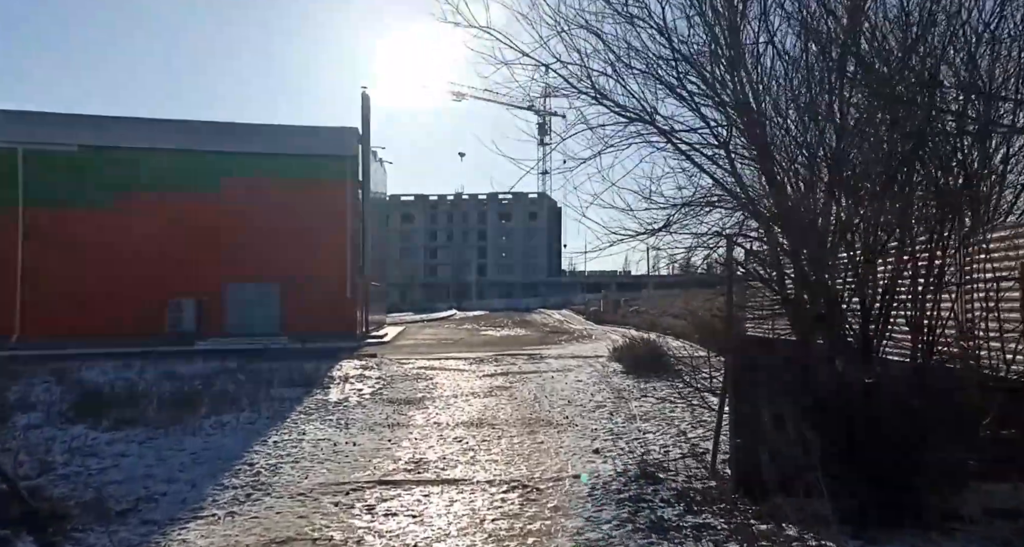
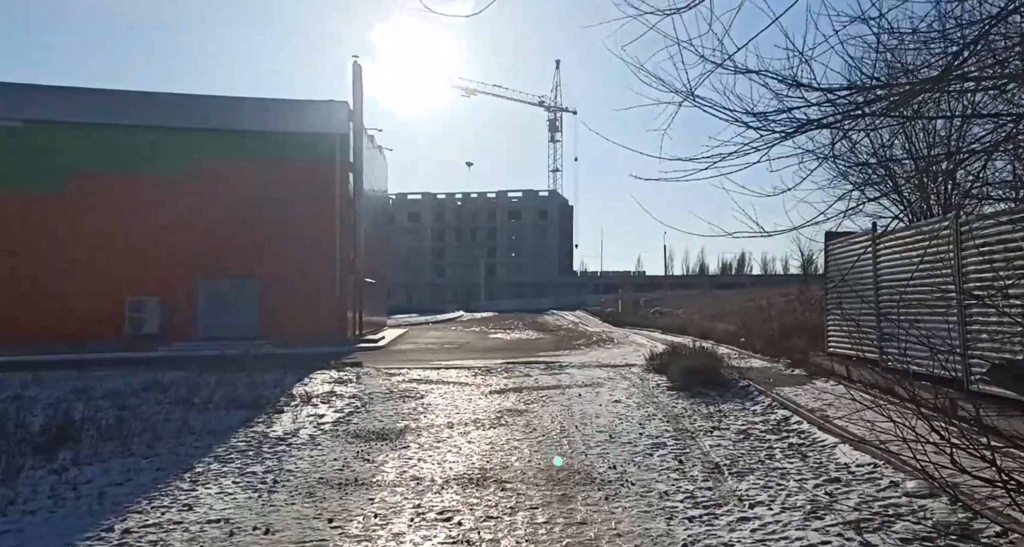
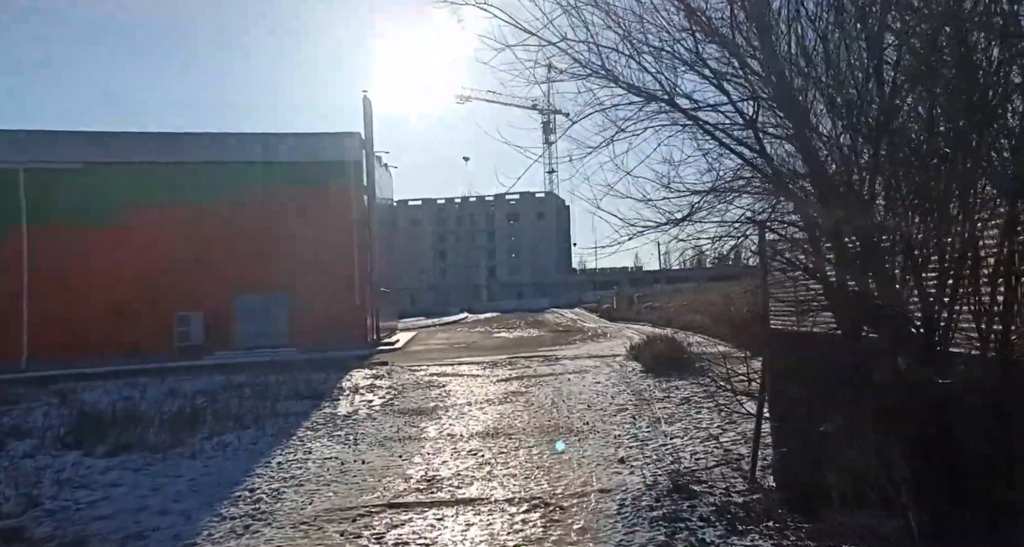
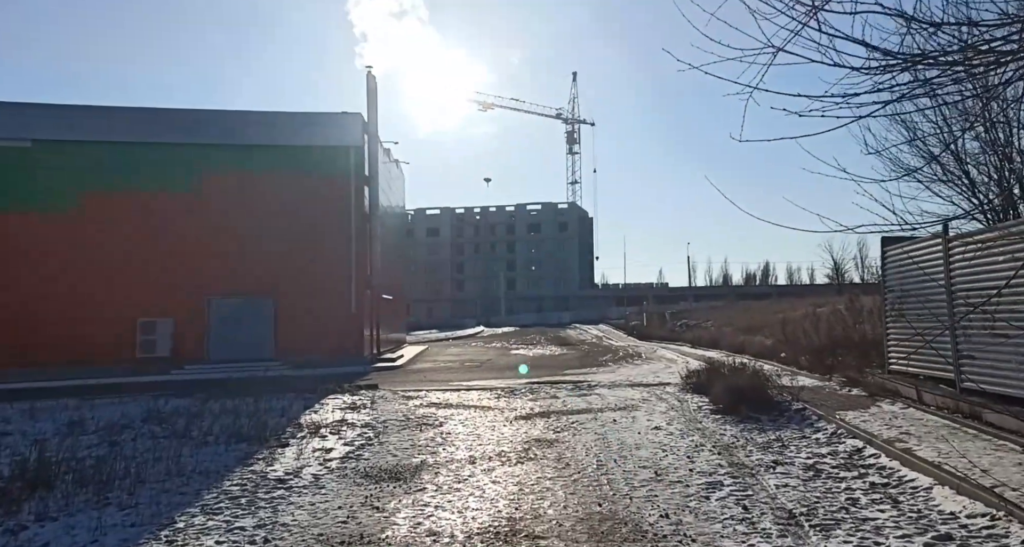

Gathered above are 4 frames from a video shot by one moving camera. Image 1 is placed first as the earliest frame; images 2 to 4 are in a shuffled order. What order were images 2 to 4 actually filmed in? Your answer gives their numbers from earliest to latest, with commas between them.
3, 2, 4
